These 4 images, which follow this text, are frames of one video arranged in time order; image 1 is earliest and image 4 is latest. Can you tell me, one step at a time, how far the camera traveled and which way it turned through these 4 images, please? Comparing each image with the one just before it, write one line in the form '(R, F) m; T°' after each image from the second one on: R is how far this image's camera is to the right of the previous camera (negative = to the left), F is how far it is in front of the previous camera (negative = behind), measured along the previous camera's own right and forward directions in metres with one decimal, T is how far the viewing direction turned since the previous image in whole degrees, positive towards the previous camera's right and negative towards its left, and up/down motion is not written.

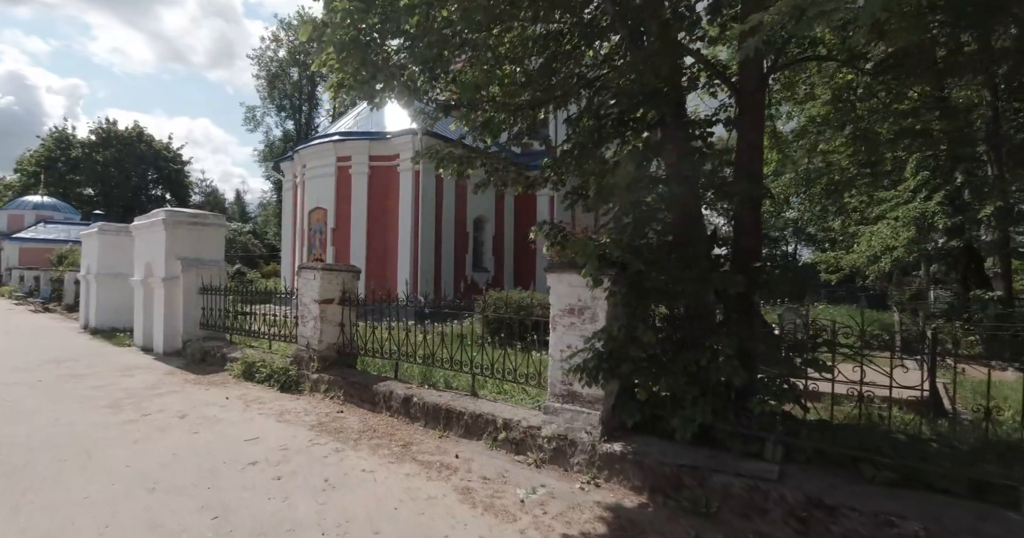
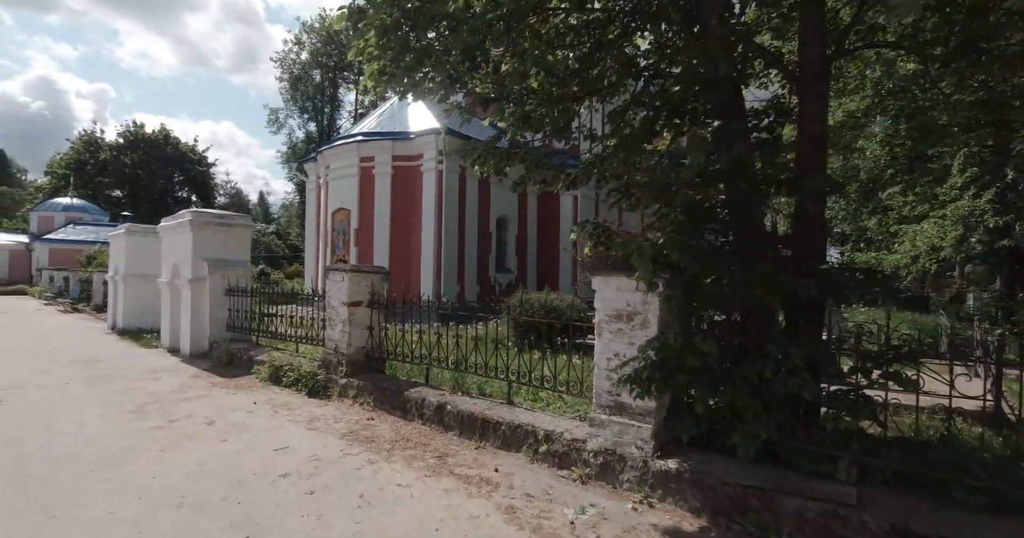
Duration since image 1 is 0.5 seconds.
(-0.2, +0.2) m; -2°
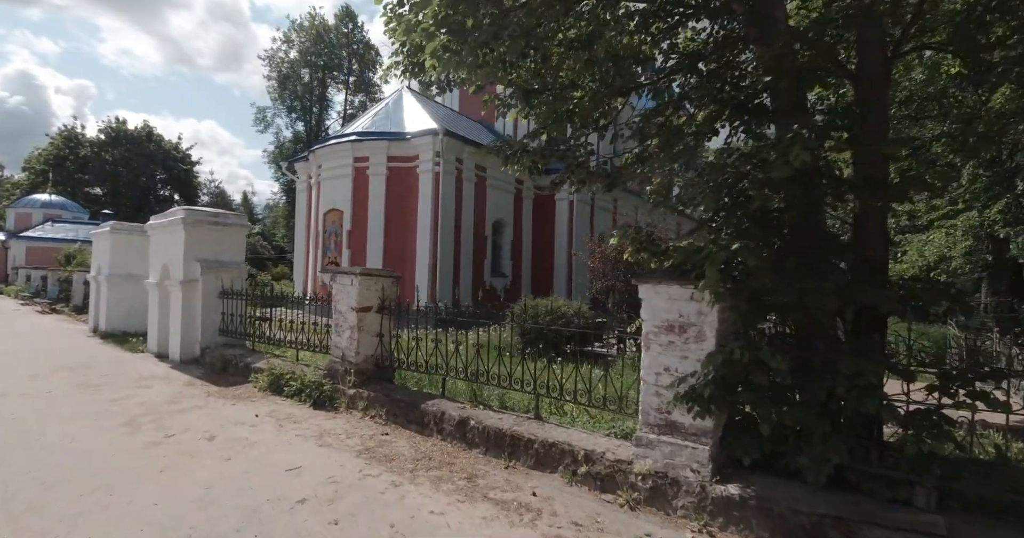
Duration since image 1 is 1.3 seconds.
(-0.4, +0.3) m; +2°
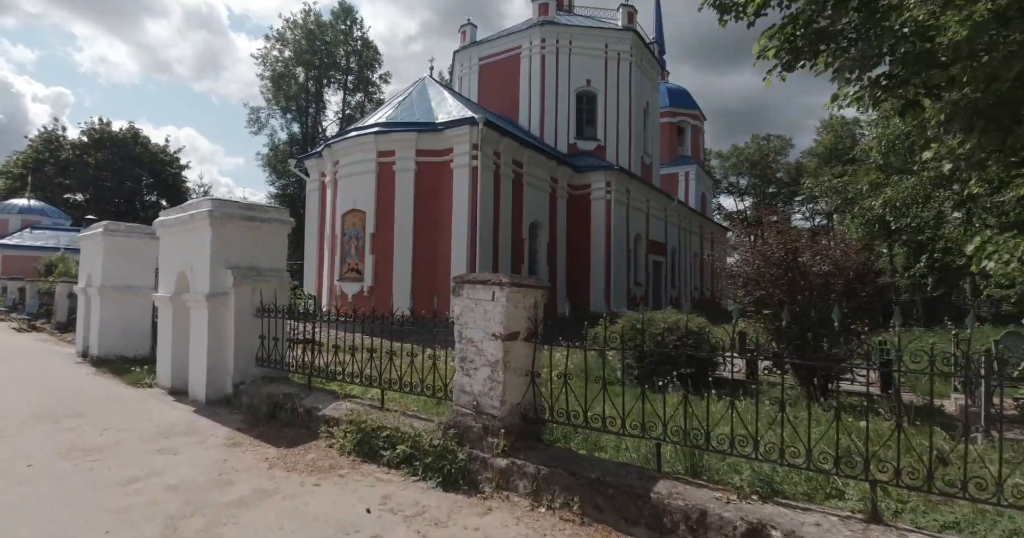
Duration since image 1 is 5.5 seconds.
(-1.6, +1.8) m; +1°
